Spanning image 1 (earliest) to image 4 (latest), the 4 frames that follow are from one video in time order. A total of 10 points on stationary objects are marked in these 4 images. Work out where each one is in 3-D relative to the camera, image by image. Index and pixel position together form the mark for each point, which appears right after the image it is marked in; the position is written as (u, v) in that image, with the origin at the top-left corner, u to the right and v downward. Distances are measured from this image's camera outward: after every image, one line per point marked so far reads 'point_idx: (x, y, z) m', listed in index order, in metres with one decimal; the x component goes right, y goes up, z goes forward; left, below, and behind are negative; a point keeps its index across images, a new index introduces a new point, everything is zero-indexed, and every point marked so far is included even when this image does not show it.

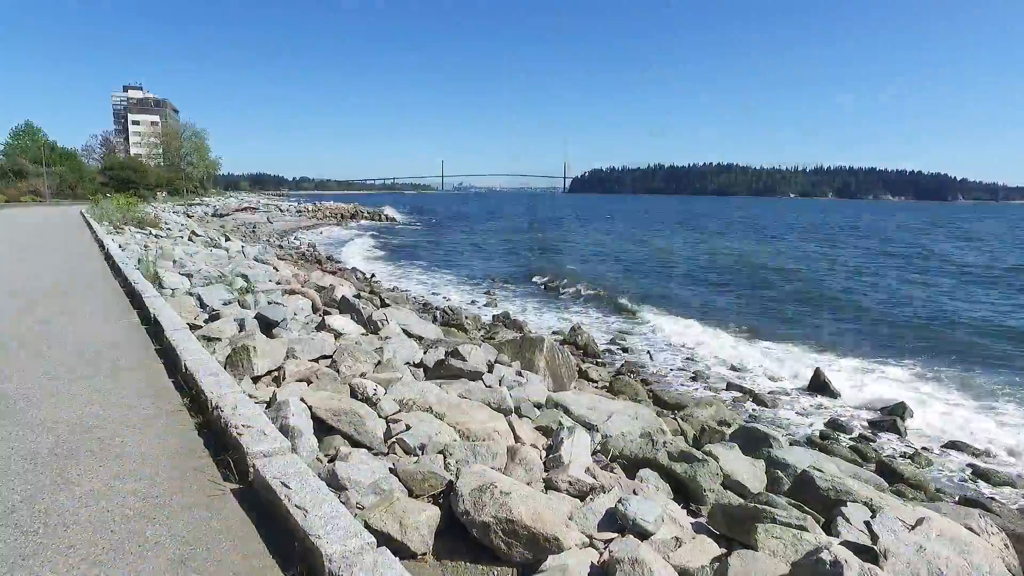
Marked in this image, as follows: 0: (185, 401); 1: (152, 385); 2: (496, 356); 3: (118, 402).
0: (-1.9, -0.7, +3.3) m
1: (-2.3, -0.6, +3.7) m
2: (-0.2, -0.9, +7.4) m
3: (-2.3, -0.7, +3.4) m
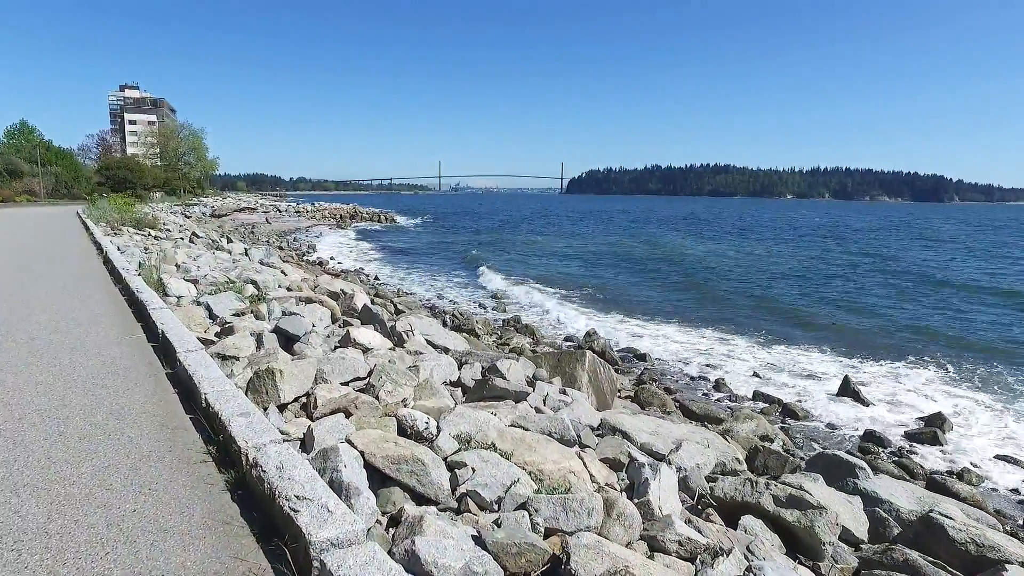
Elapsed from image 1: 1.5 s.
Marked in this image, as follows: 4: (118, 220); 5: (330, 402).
0: (-1.4, -0.7, +2.7) m
1: (-1.8, -0.7, +3.0) m
2: (+0.3, -1.0, +6.8) m
3: (-1.8, -0.8, +2.7) m
4: (-12.5, +2.2, +18.4) m
5: (-1.2, -0.8, +4.0) m
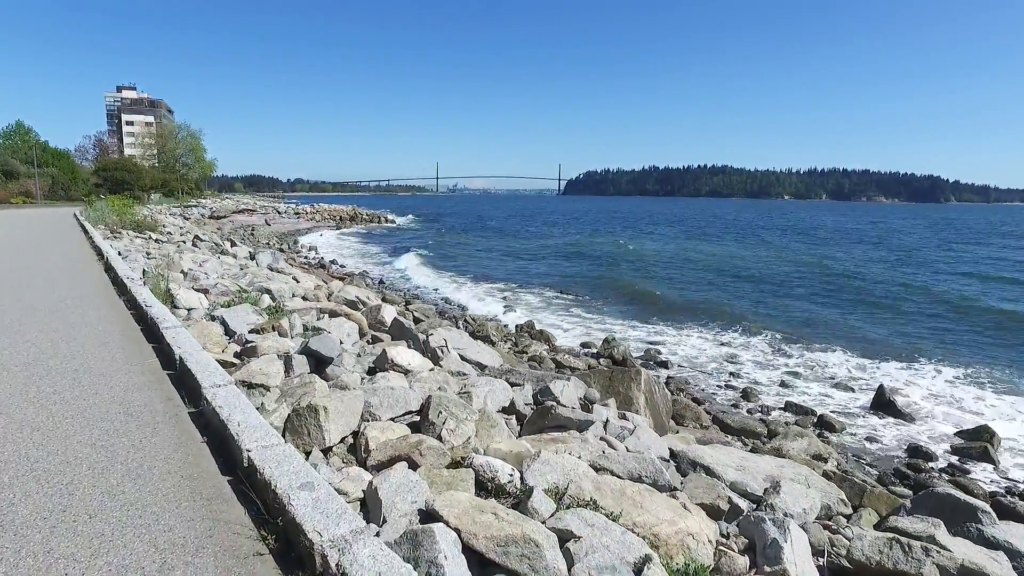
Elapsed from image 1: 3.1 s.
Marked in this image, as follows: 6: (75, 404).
0: (-0.9, -0.9, +2.1) m
1: (-1.3, -0.8, +2.4) m
2: (+0.8, -1.1, +6.1) m
3: (-1.3, -0.9, +2.1) m
4: (-12.1, +2.0, +17.7) m
5: (-0.7, -0.9, +3.3) m
6: (-2.5, -0.7, +3.3) m
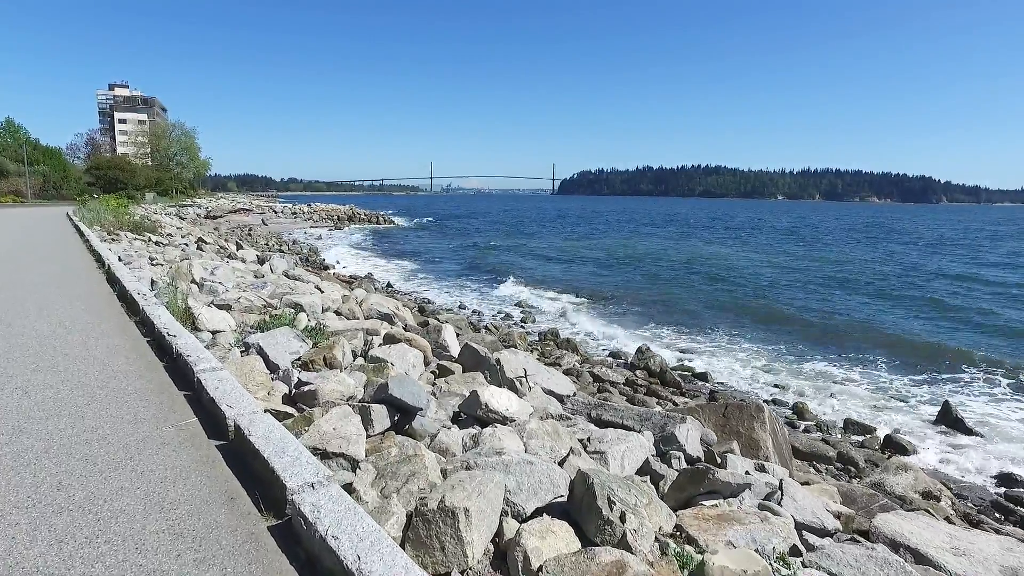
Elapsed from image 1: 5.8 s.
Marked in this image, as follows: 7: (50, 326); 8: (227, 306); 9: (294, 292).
0: (0.0, -1.0, +0.9) m
1: (-0.4, -1.0, +1.3) m
2: (+1.7, -1.3, +5.0) m
3: (-0.4, -1.1, +1.0) m
4: (-11.3, +1.8, +16.5) m
5: (+0.2, -1.1, +2.2) m
6: (-1.6, -0.8, +2.1) m
7: (-4.1, -0.3, +5.2) m
8: (-3.3, -0.2, +6.8) m
9: (-3.2, -0.1, +8.8) m
